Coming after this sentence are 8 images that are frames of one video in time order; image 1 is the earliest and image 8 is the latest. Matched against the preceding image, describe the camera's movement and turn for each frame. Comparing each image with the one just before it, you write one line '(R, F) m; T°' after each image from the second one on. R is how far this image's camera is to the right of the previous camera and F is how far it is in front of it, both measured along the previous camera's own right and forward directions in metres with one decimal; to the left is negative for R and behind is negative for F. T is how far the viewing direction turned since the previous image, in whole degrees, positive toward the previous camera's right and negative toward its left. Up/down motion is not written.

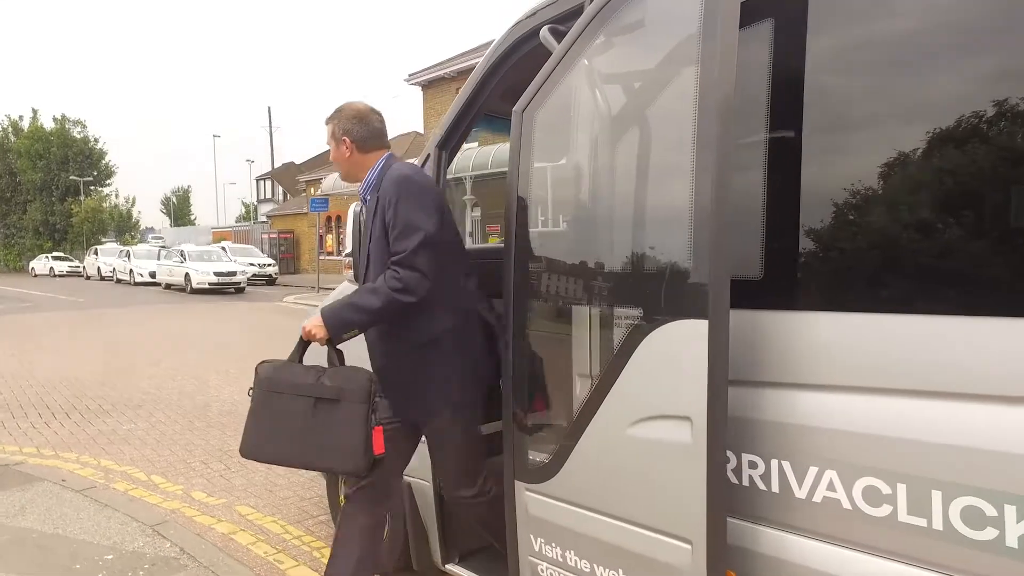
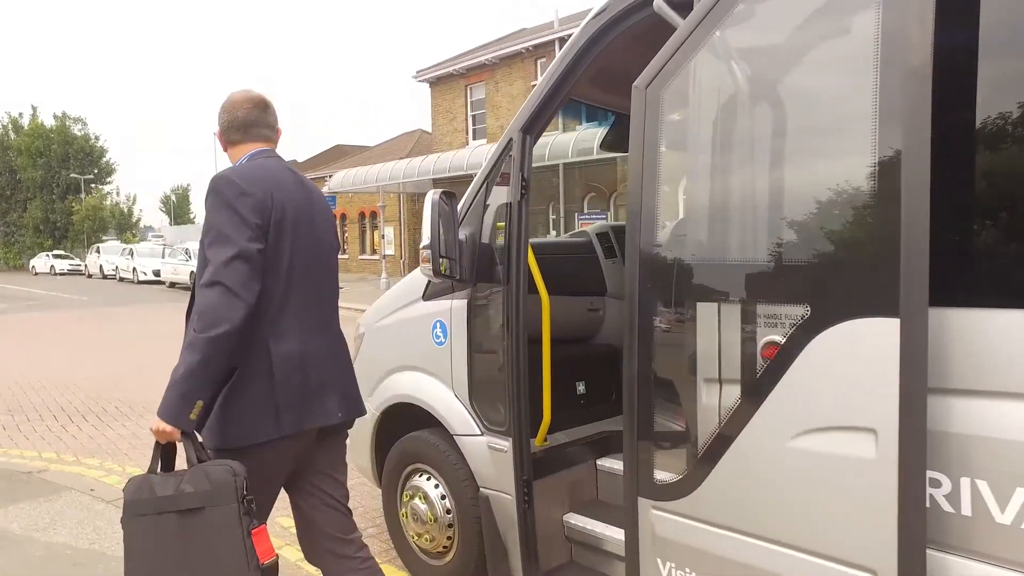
(-0.3, +0.2) m; 0°
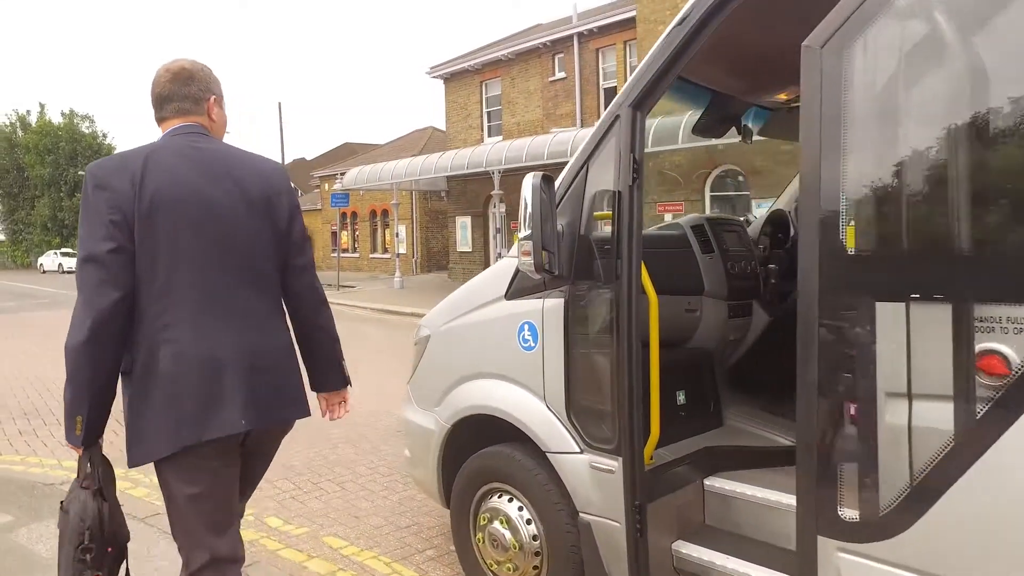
(-0.3, +0.3) m; 0°
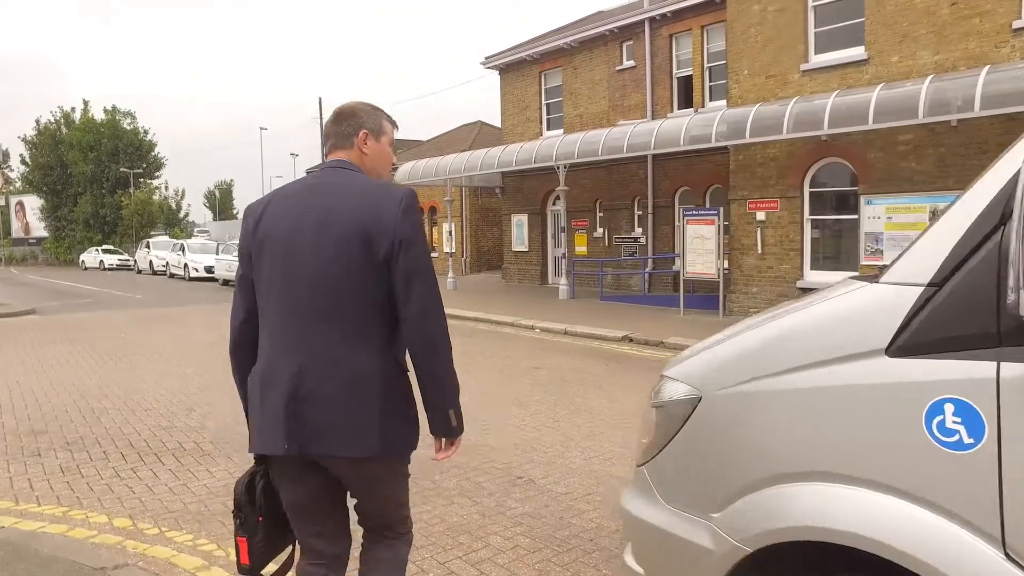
(-0.7, +1.0) m; -2°
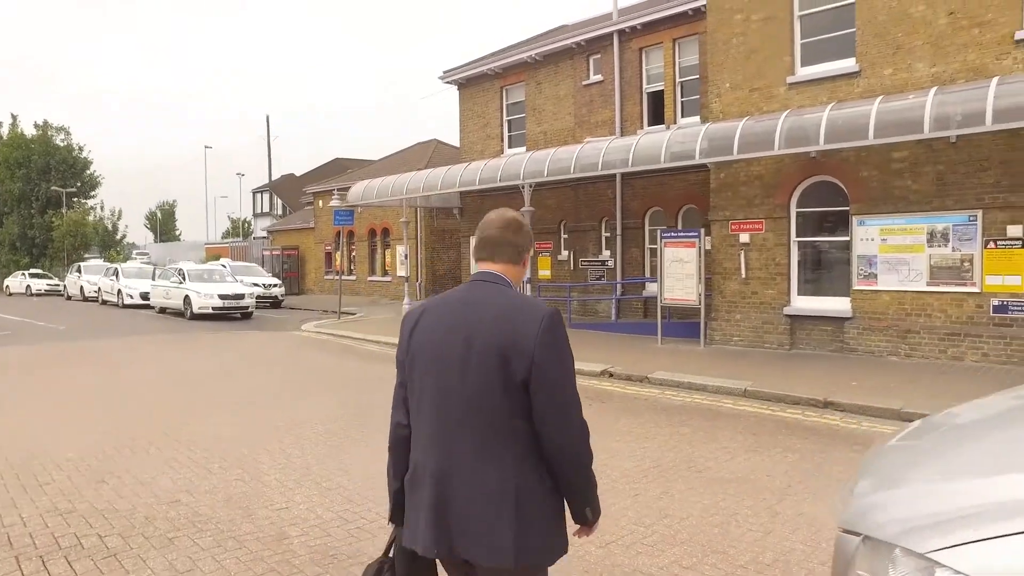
(-0.2, +1.0) m; +4°
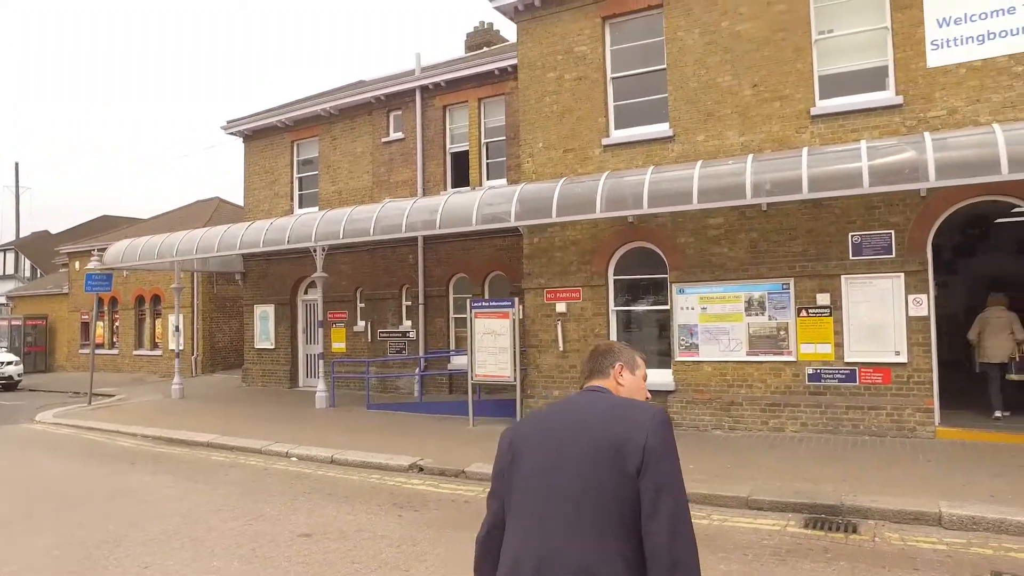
(0.0, +1.3) m; +16°
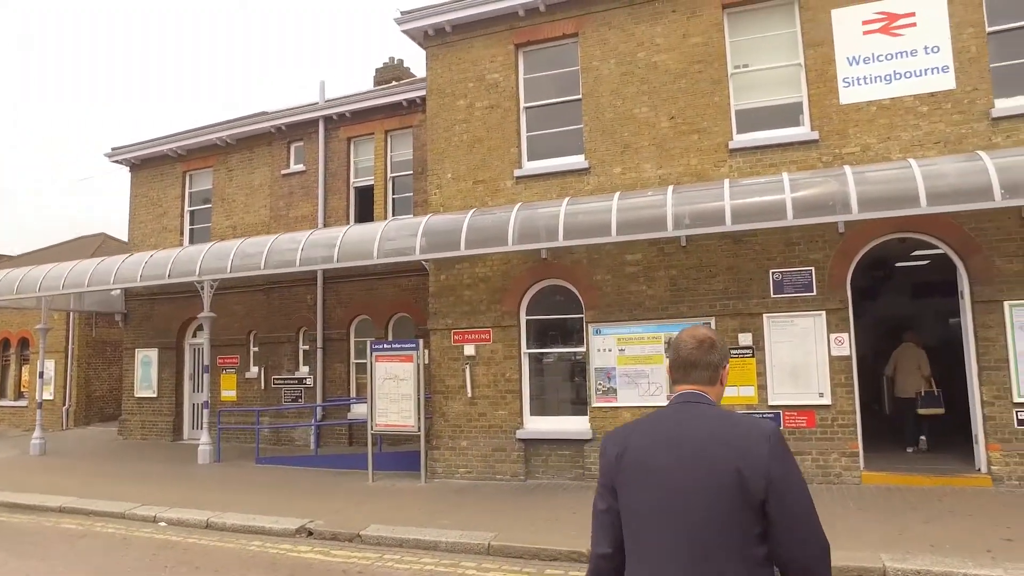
(+0.1, +0.8) m; +7°
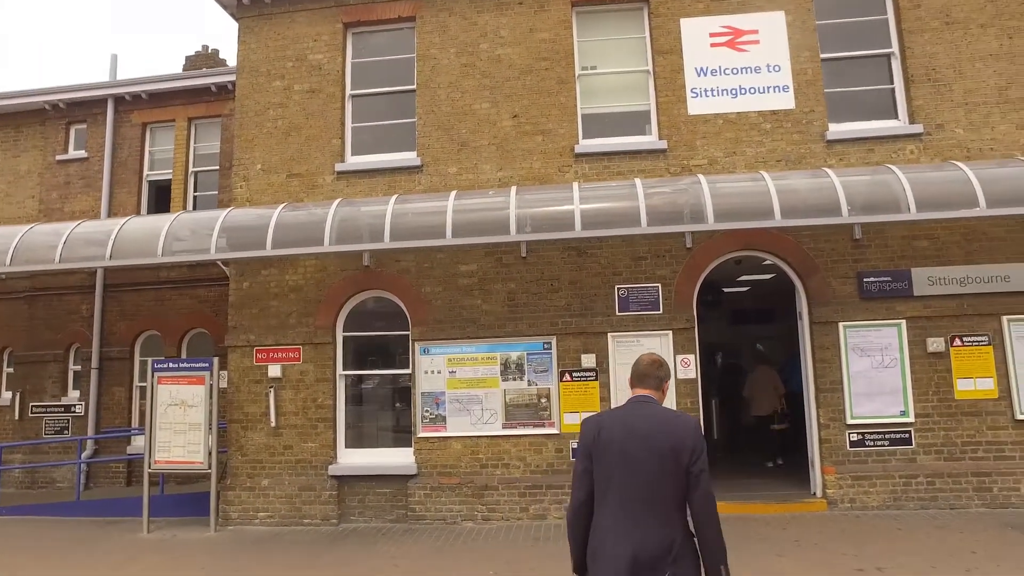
(+0.1, +1.1) m; +13°
